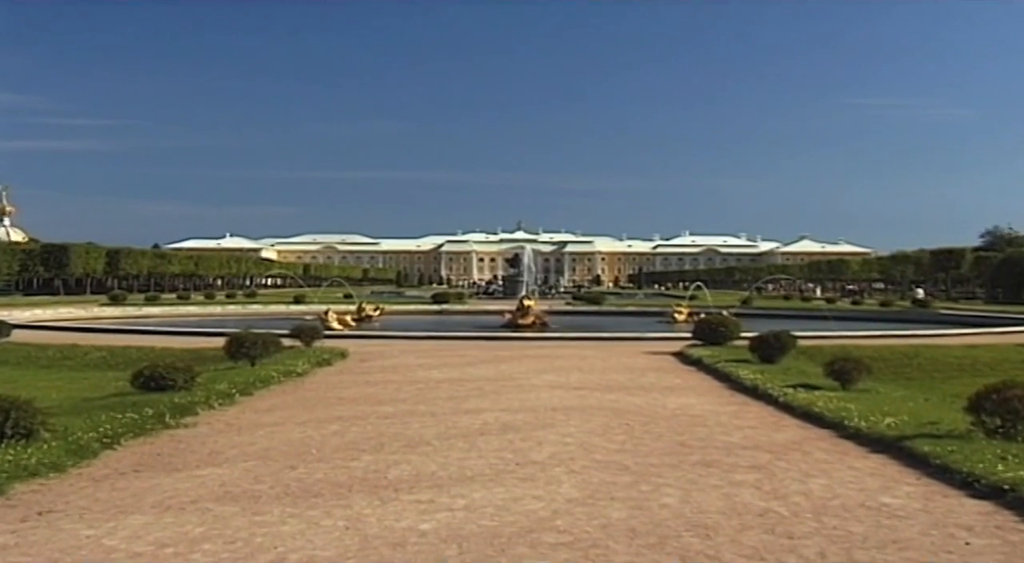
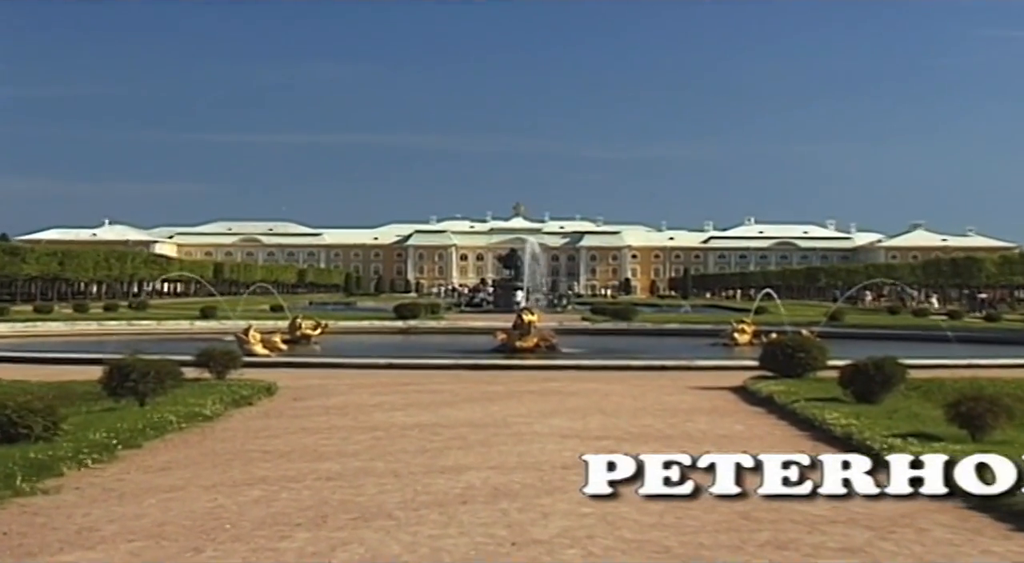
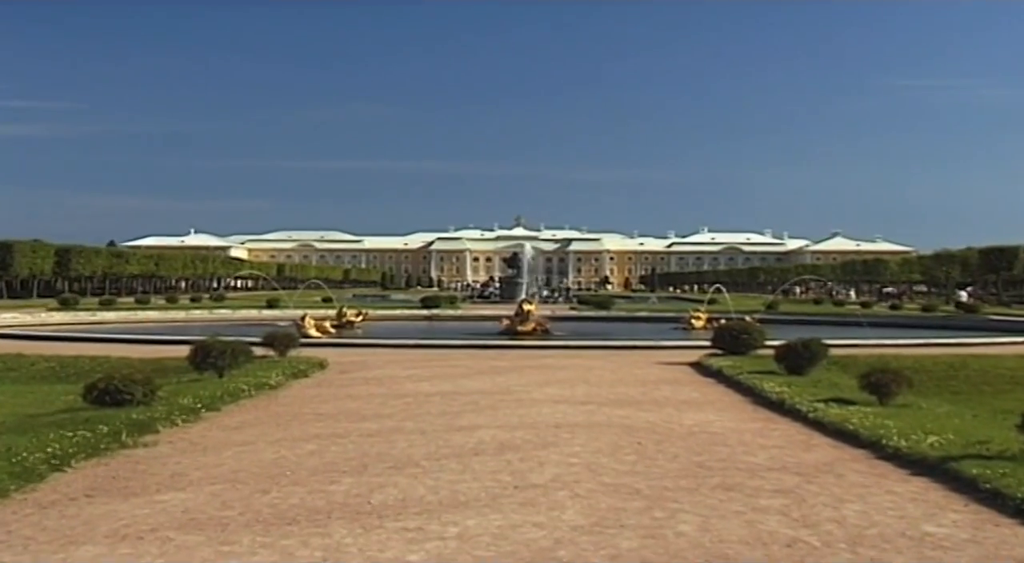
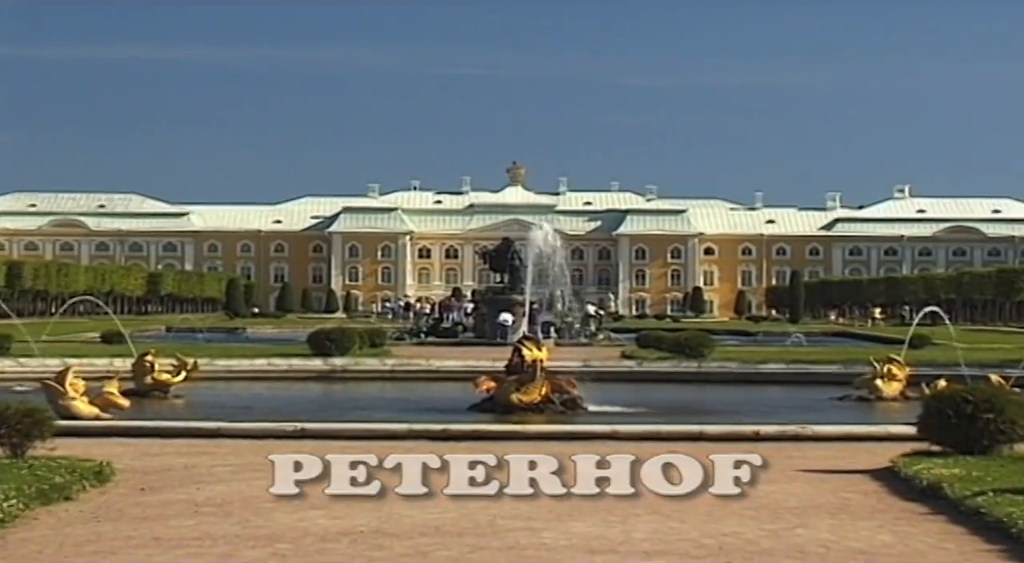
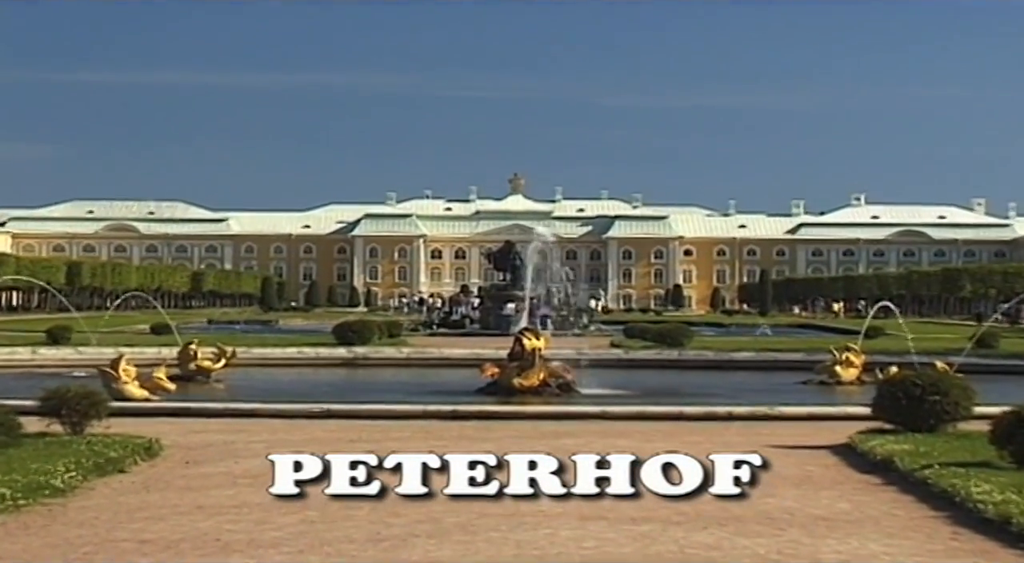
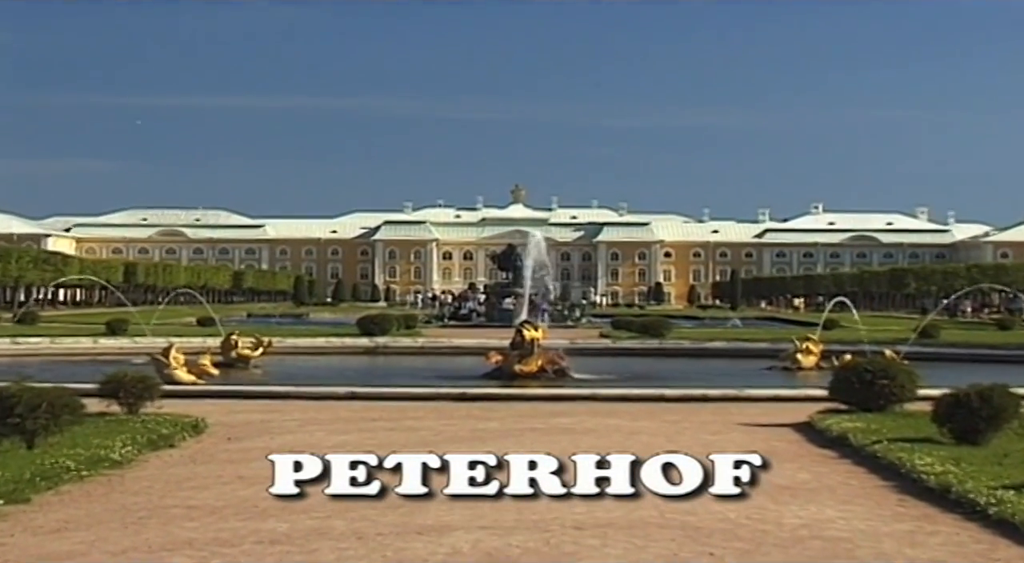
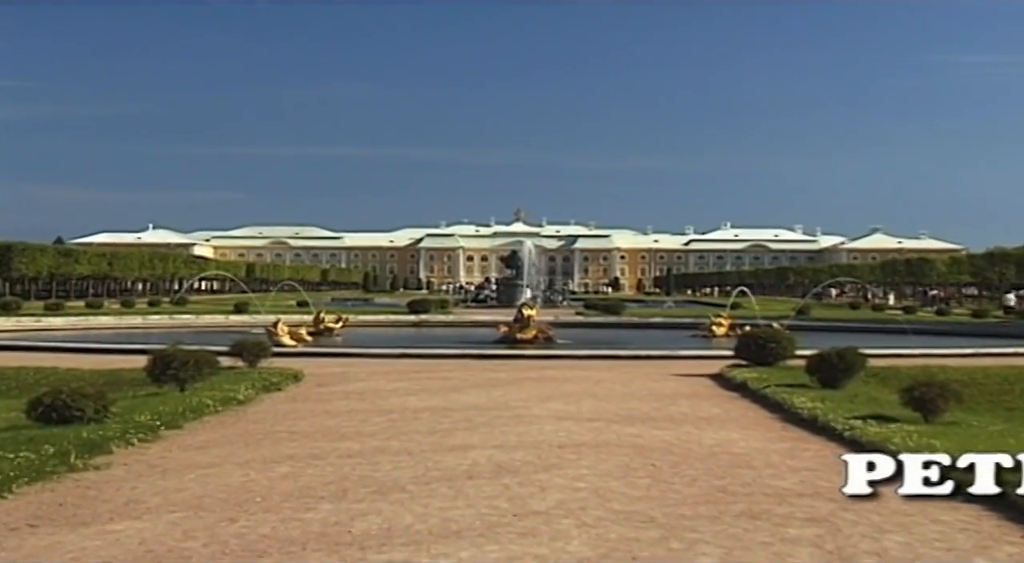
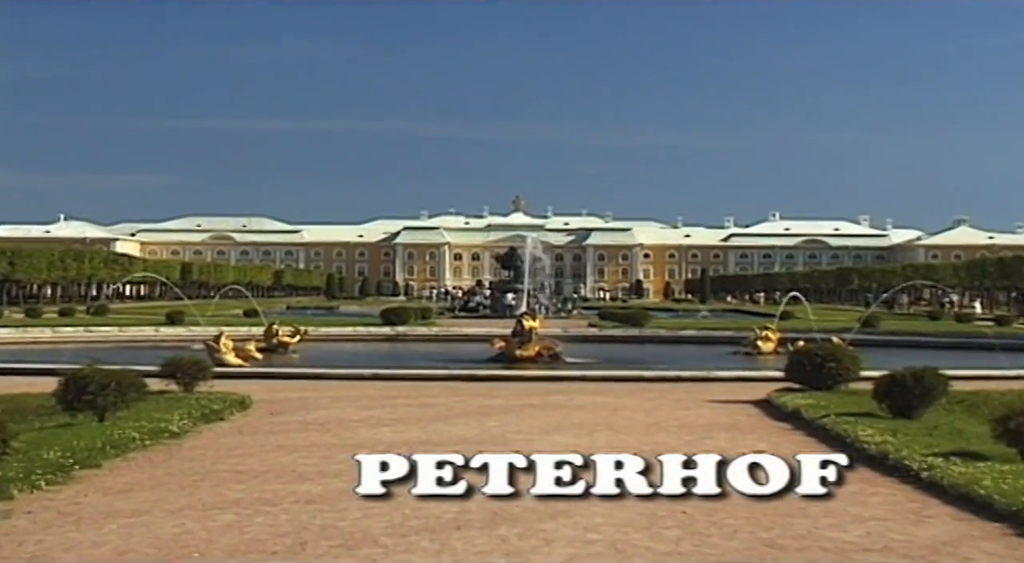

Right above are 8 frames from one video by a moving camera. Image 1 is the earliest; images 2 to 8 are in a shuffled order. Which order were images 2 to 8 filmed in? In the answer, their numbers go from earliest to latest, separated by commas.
3, 7, 2, 8, 6, 5, 4
